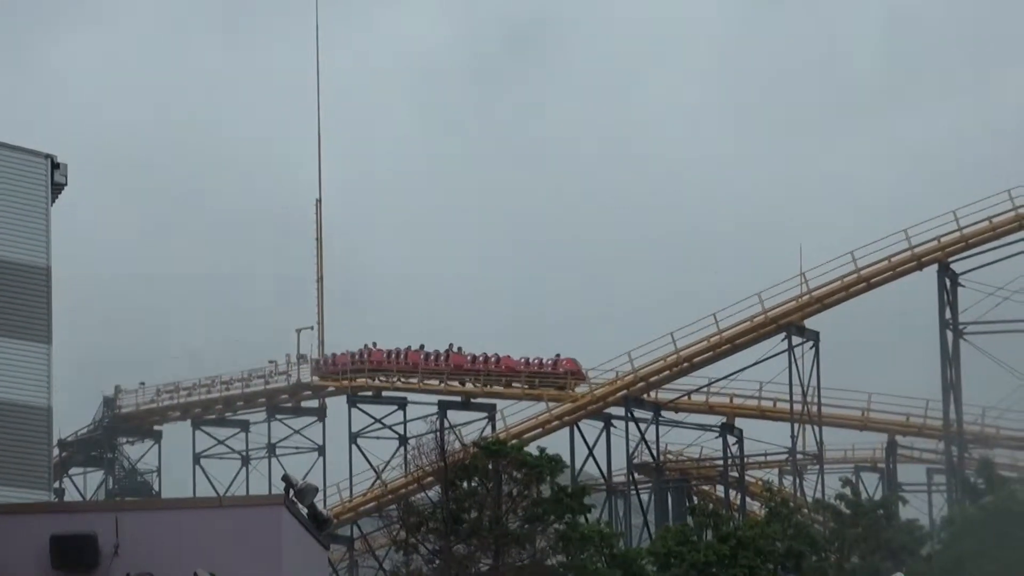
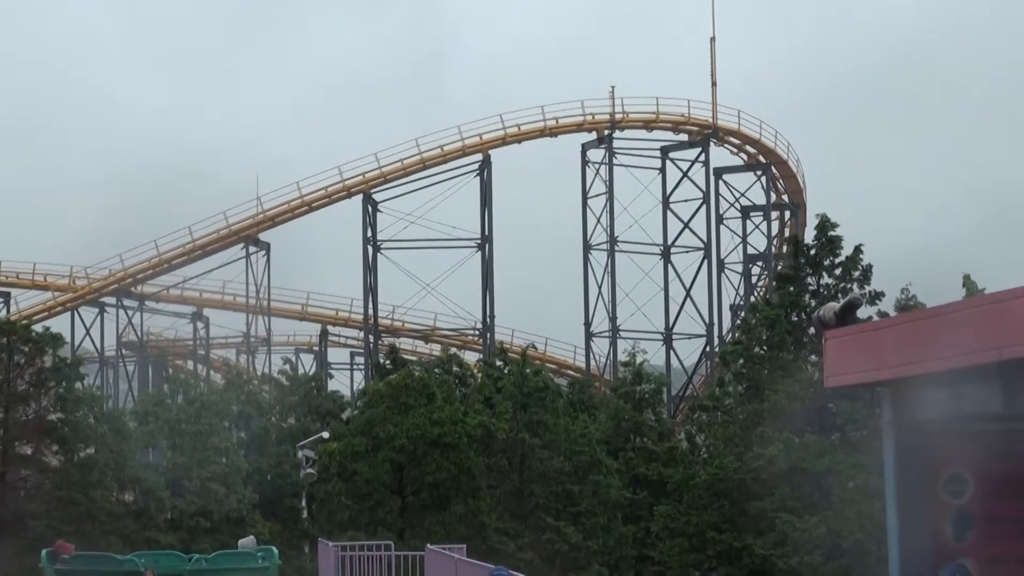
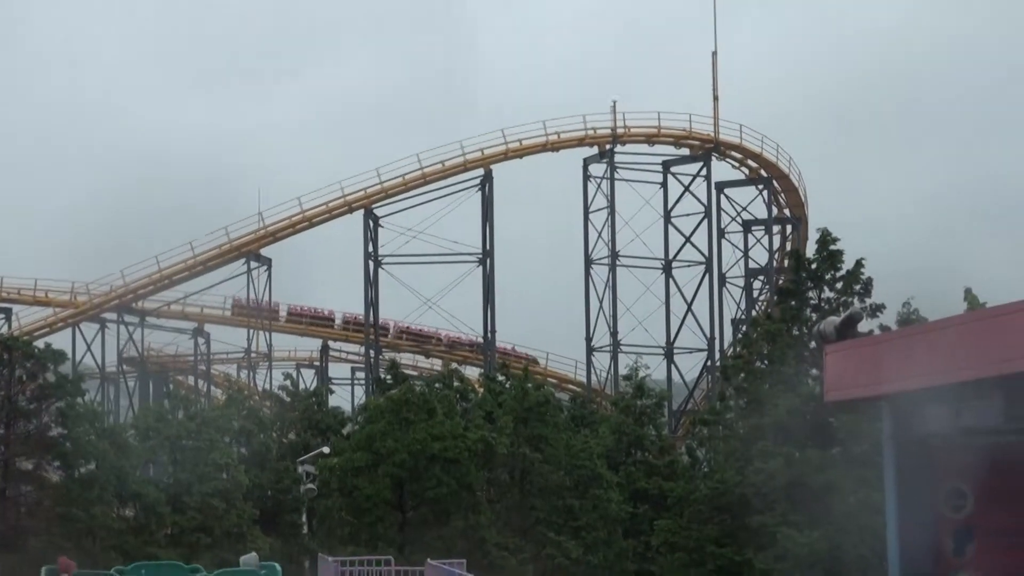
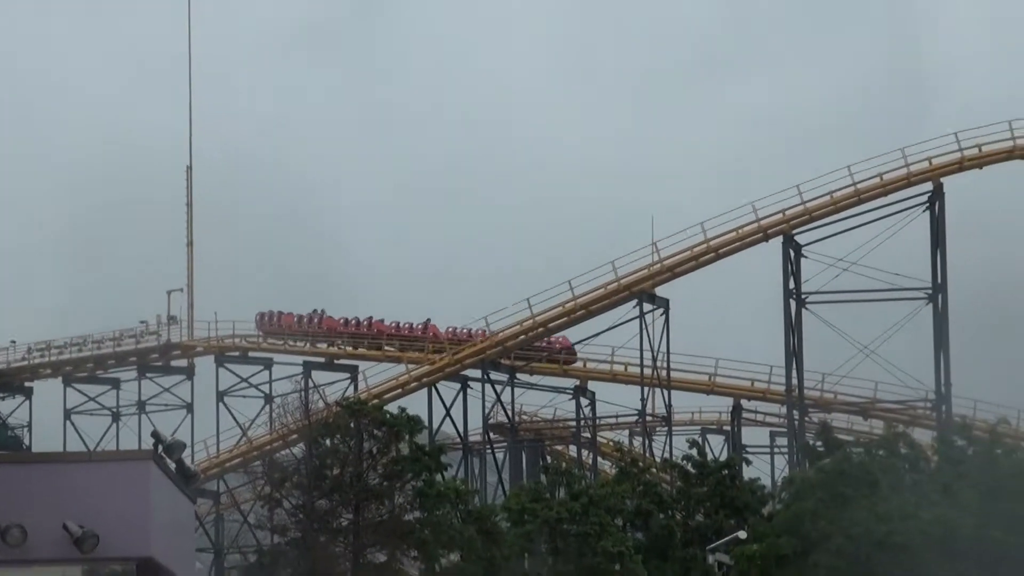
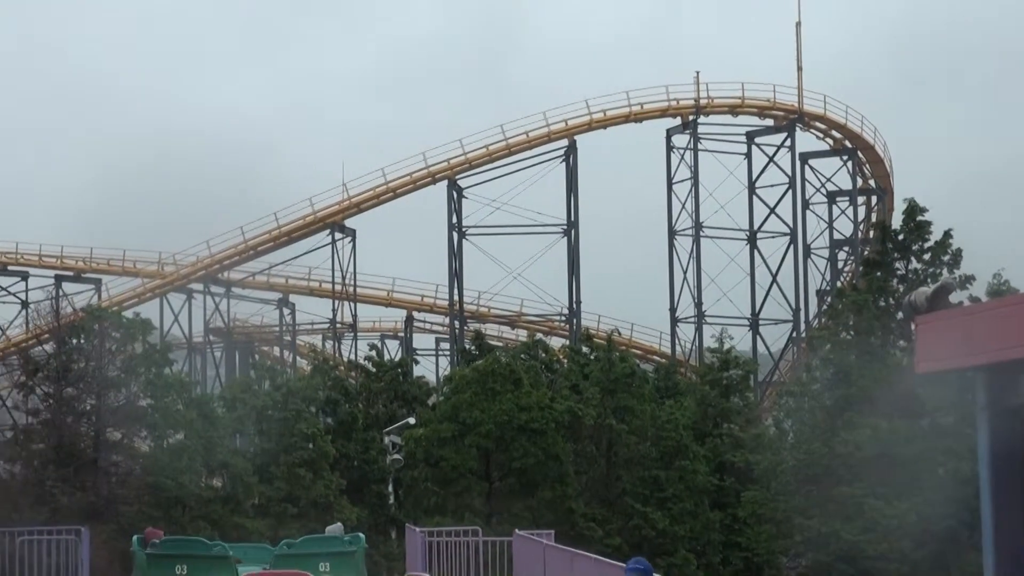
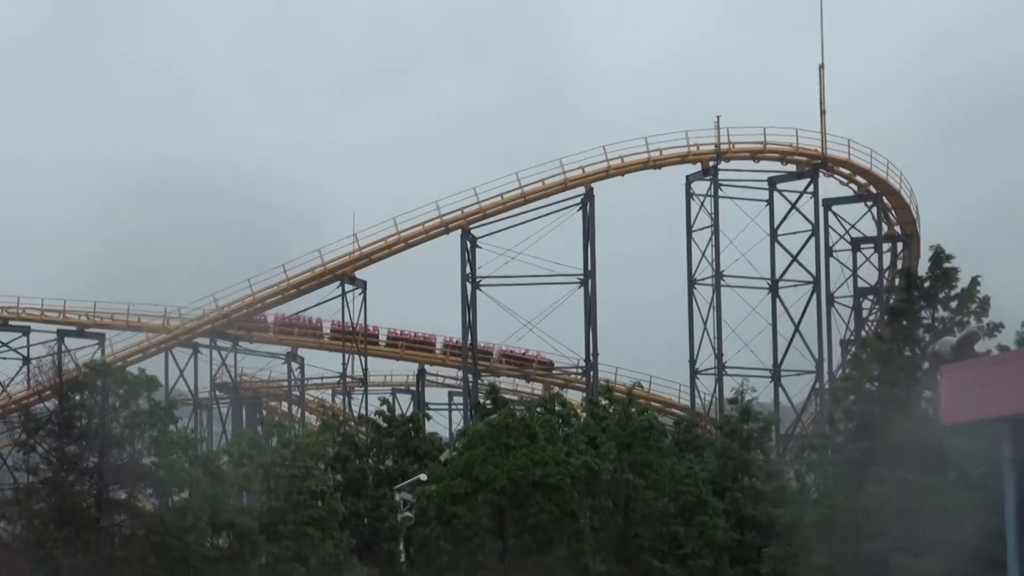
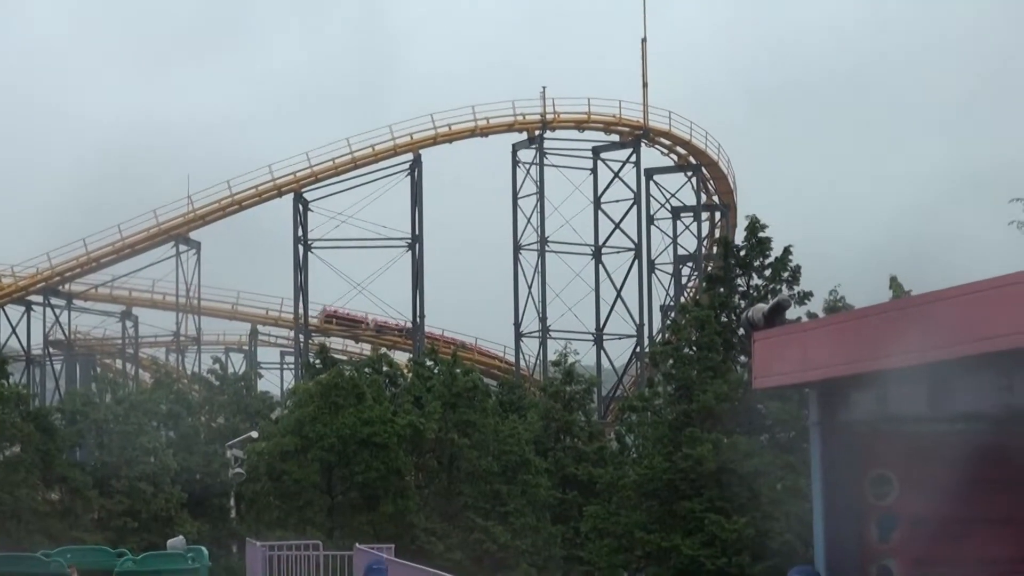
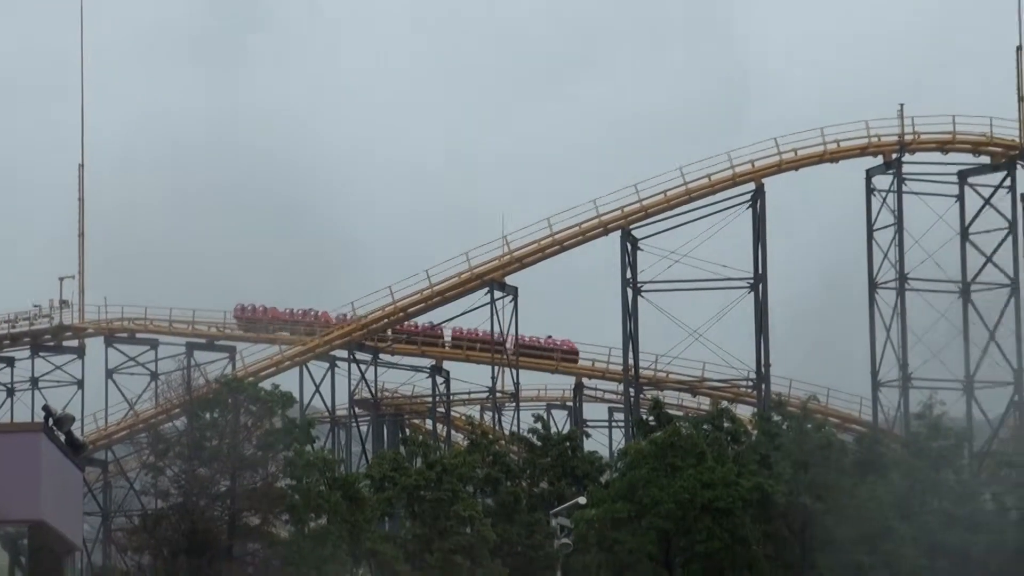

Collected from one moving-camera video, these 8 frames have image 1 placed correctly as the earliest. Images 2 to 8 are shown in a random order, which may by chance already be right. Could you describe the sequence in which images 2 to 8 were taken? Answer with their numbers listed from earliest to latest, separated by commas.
4, 8, 6, 3, 7, 2, 5
